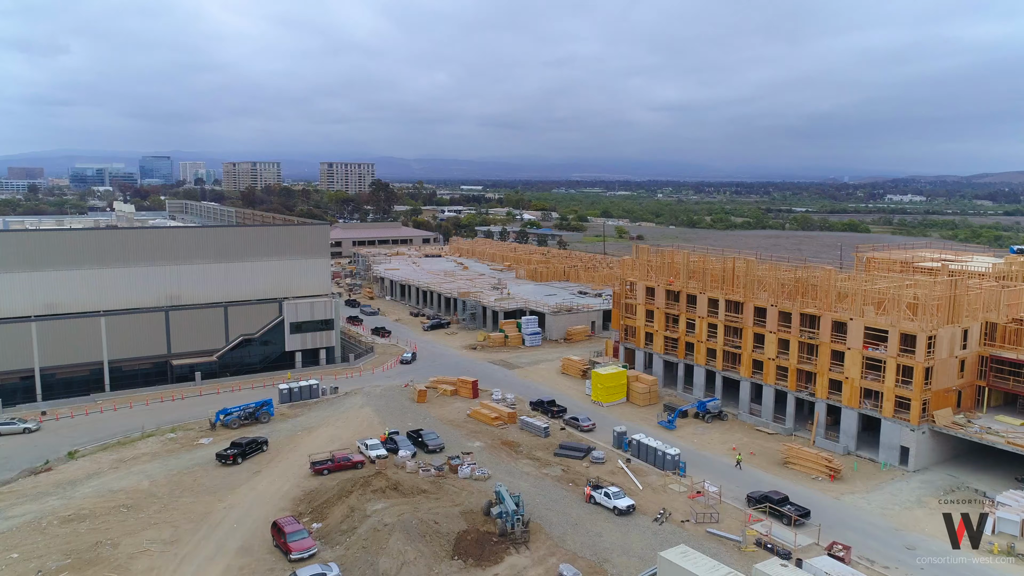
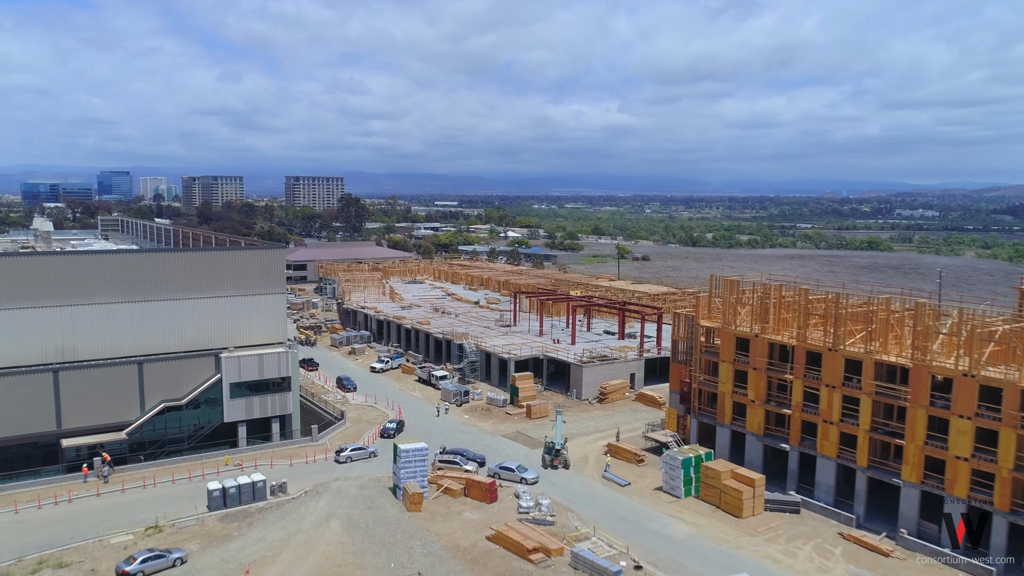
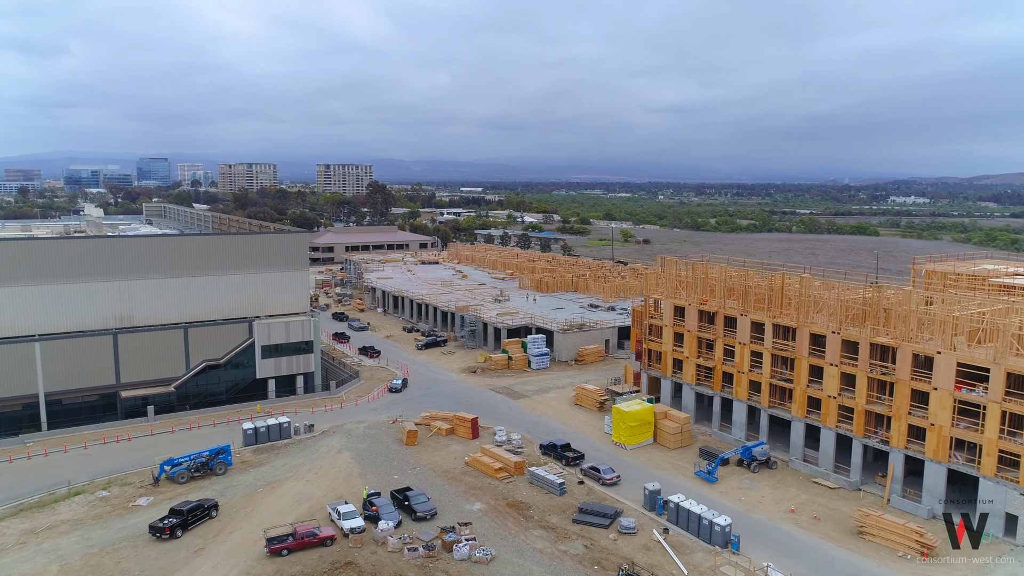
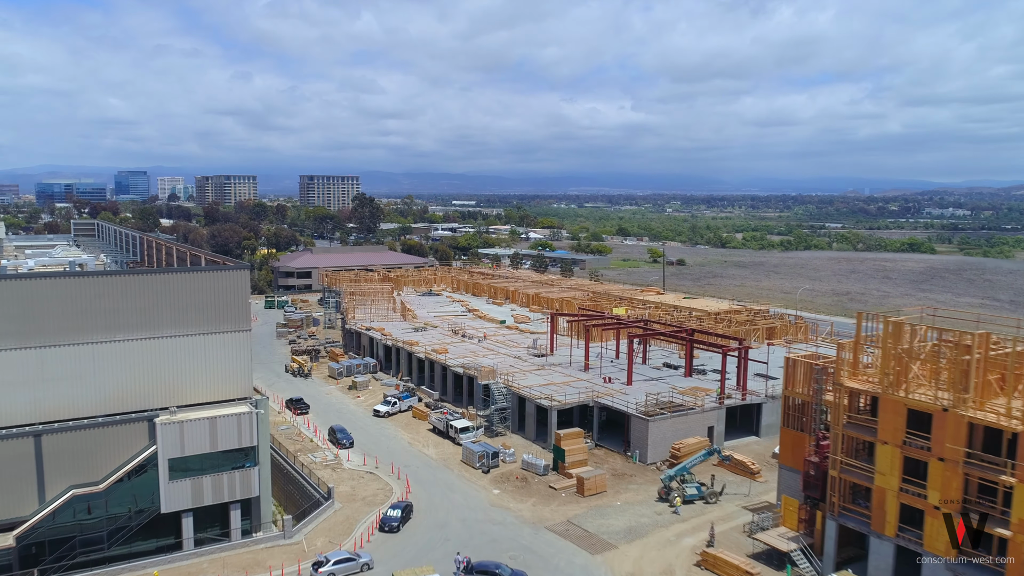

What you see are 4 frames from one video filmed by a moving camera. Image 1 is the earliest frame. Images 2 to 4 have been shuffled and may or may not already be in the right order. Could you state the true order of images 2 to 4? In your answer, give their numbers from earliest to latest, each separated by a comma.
3, 2, 4
